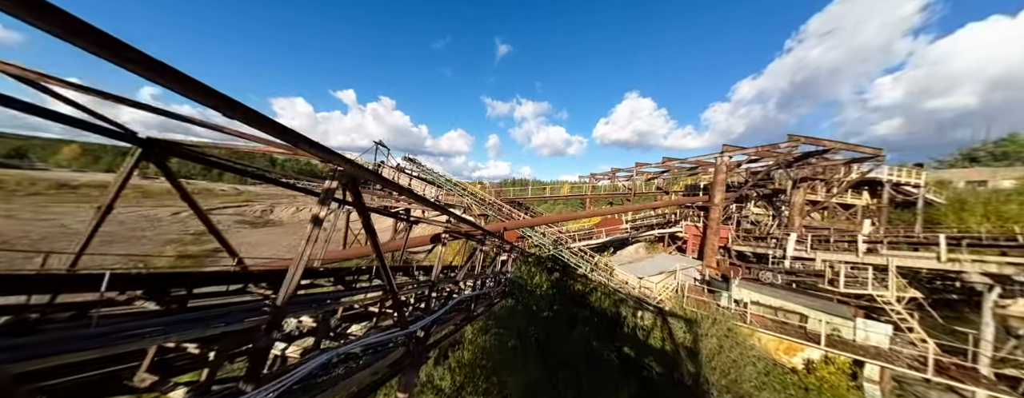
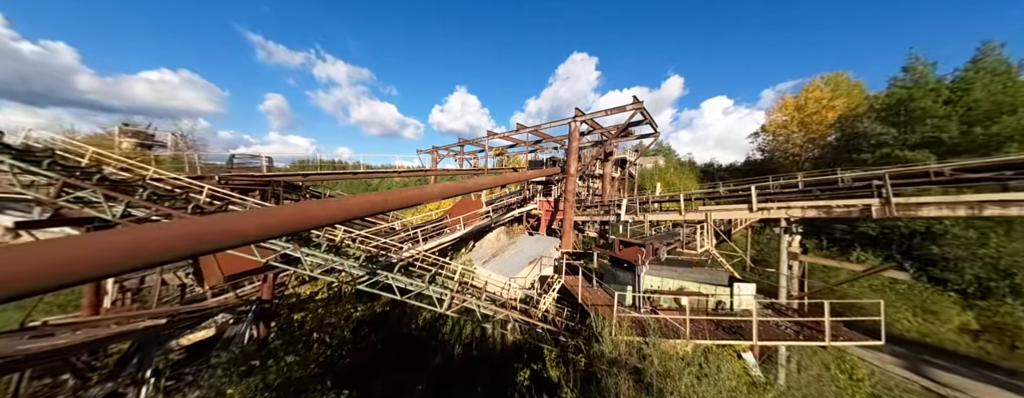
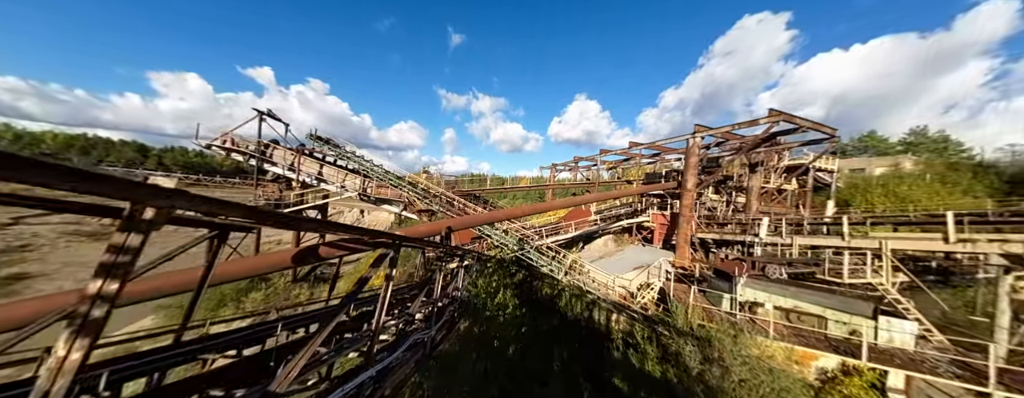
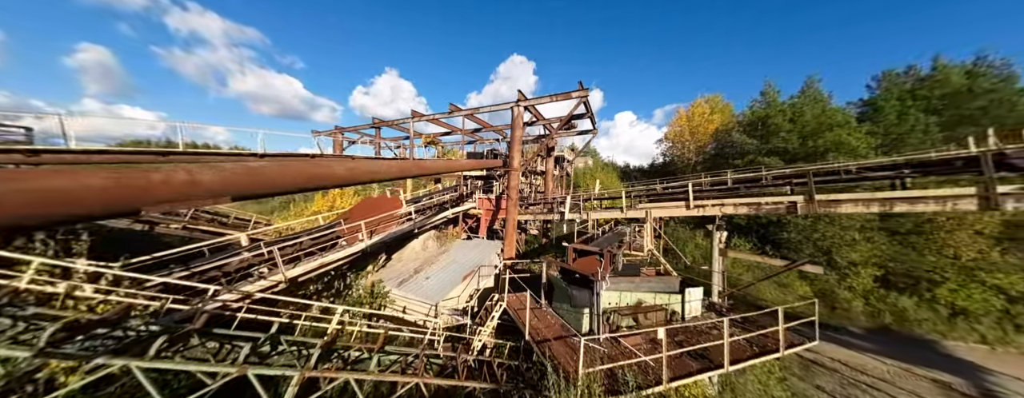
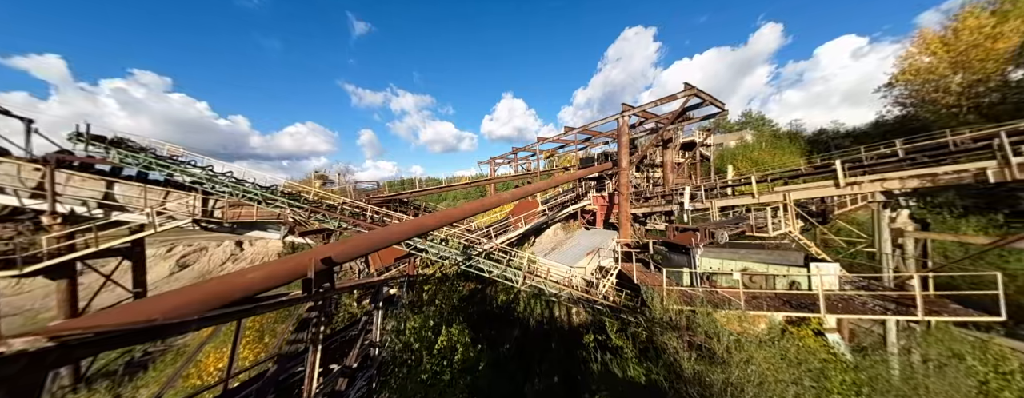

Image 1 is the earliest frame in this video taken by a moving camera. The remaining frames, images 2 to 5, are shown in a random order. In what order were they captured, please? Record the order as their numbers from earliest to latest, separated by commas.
3, 5, 2, 4
